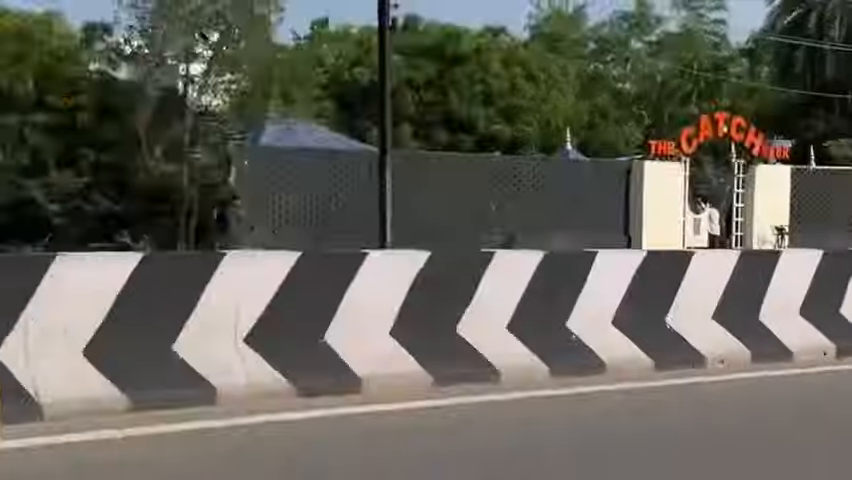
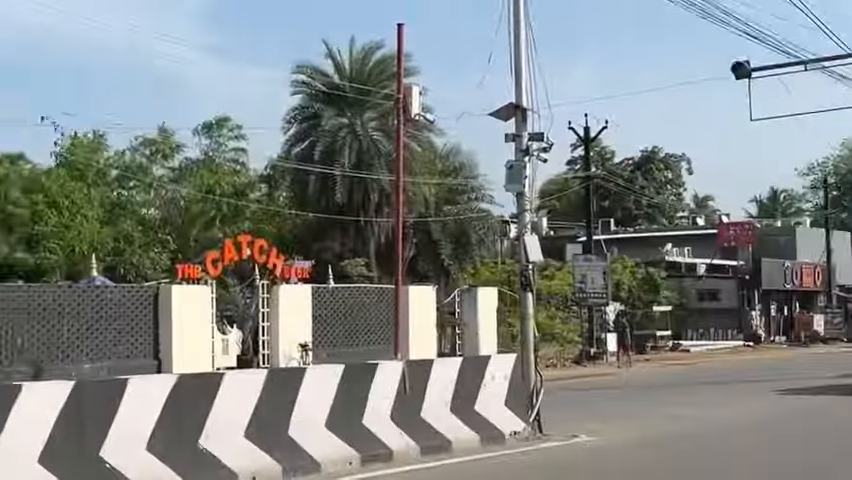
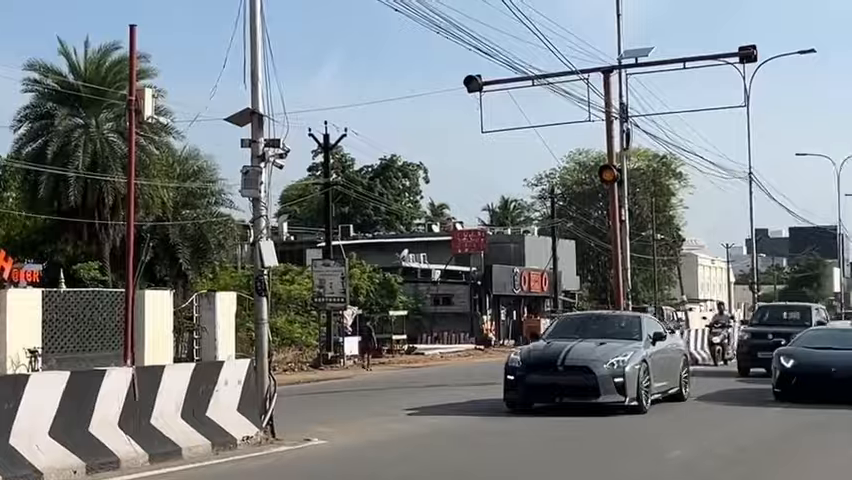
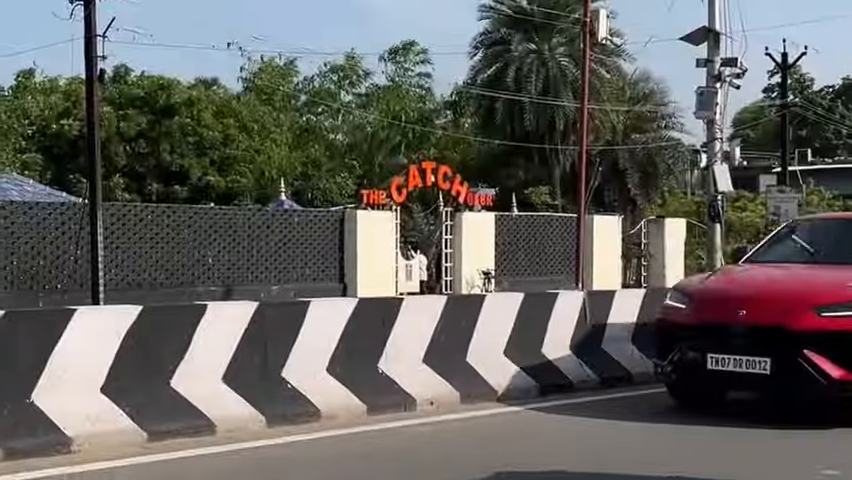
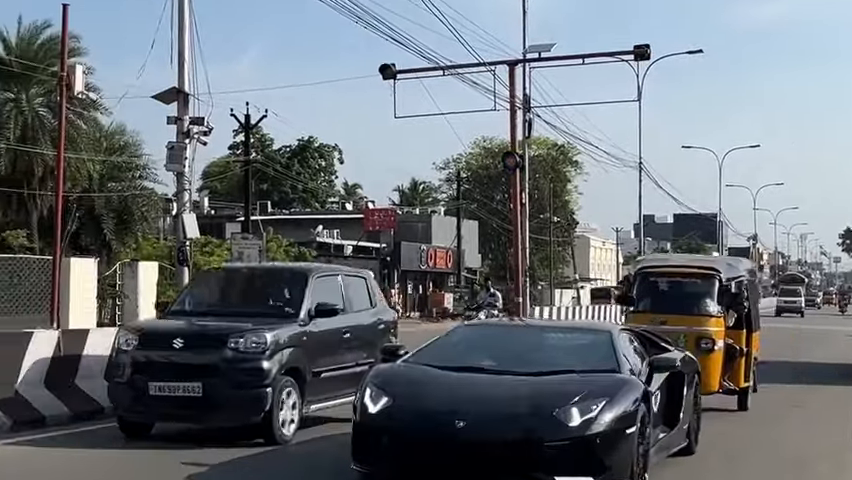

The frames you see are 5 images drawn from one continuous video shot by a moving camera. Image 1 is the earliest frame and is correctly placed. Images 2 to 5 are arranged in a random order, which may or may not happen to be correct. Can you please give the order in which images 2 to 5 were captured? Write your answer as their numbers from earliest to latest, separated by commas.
4, 2, 3, 5
